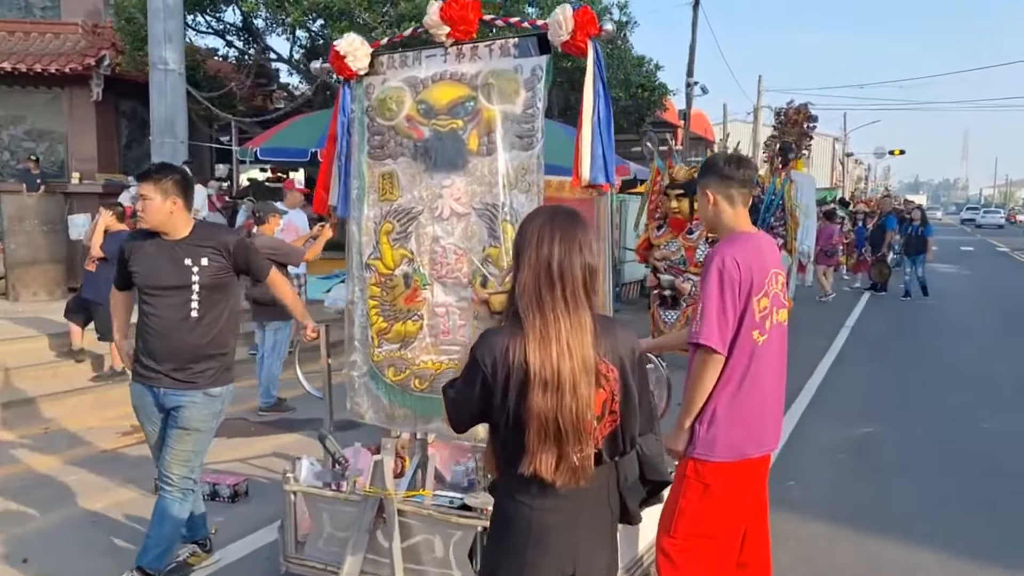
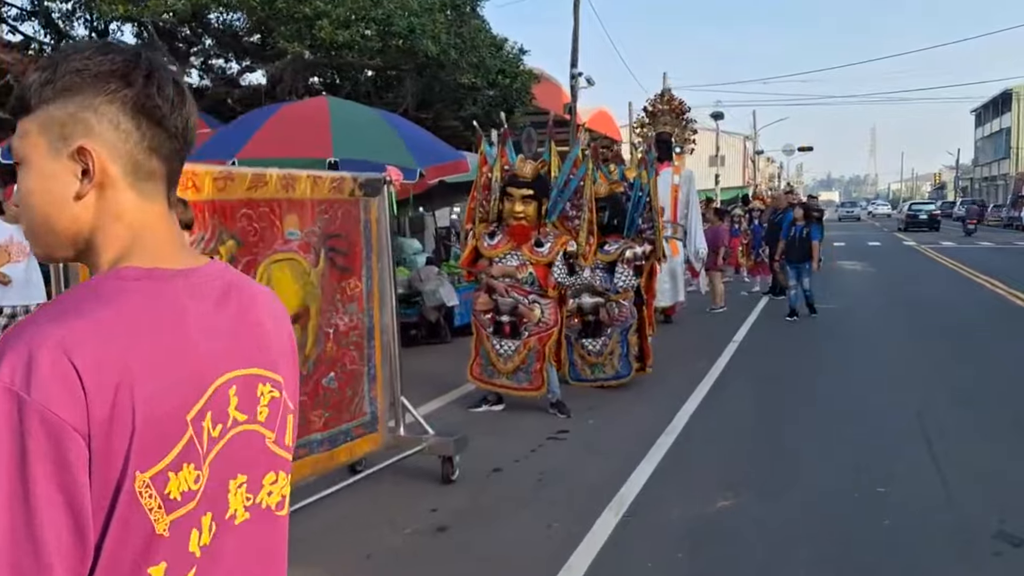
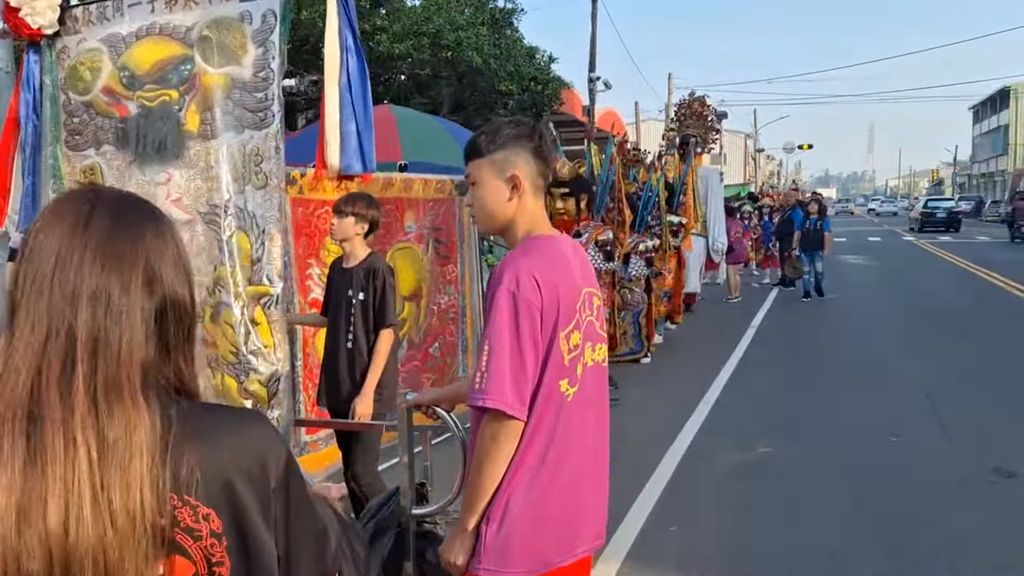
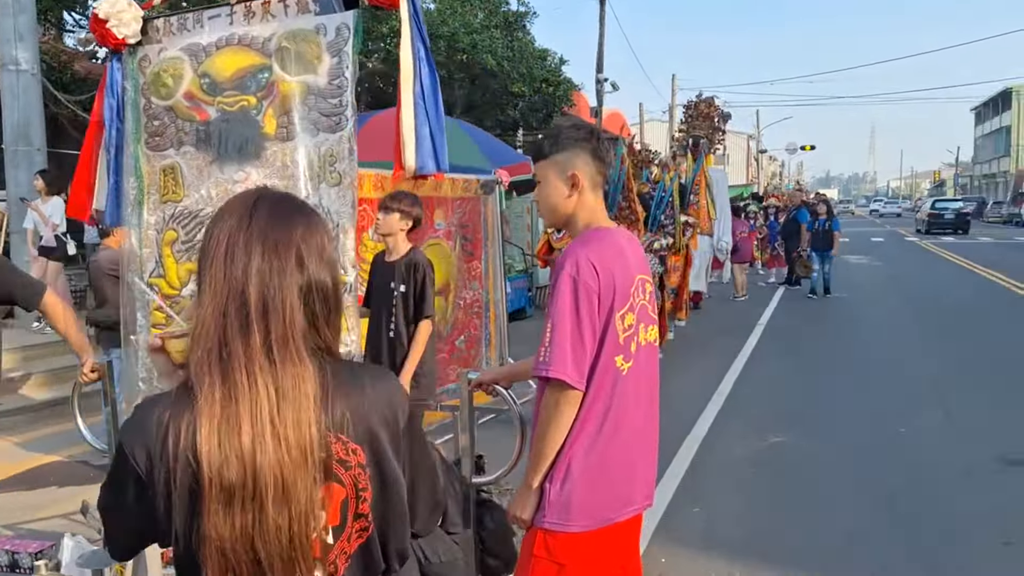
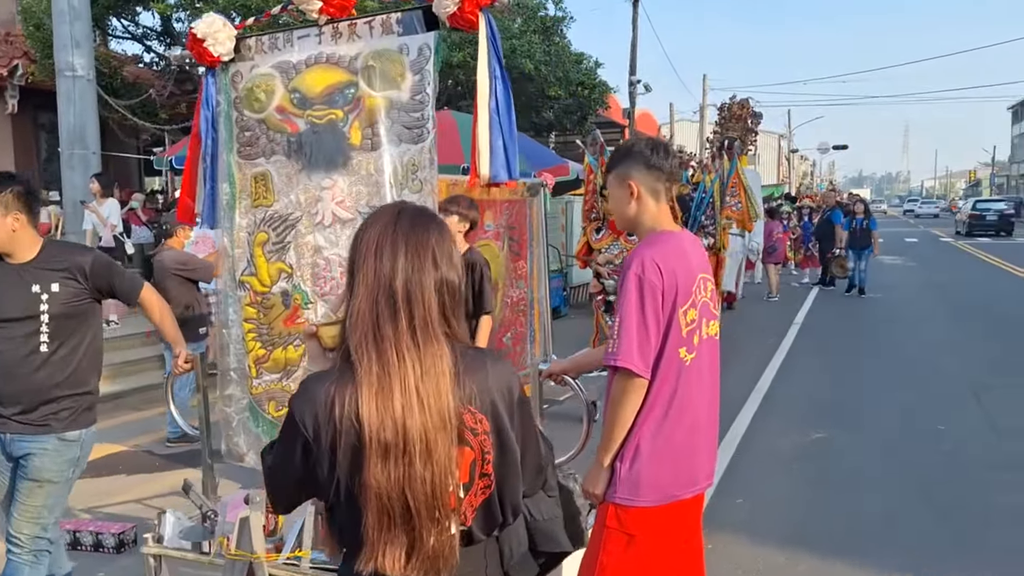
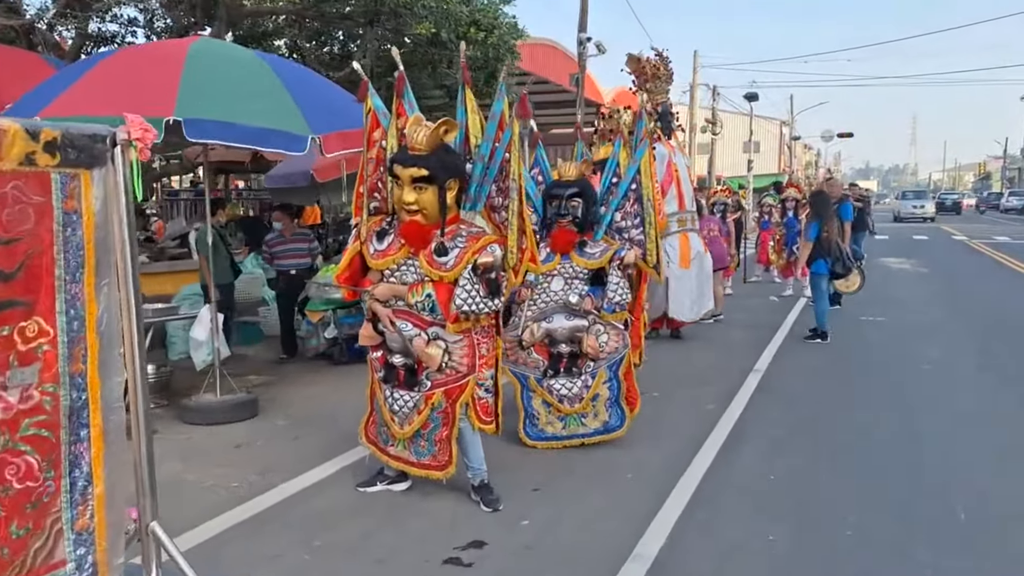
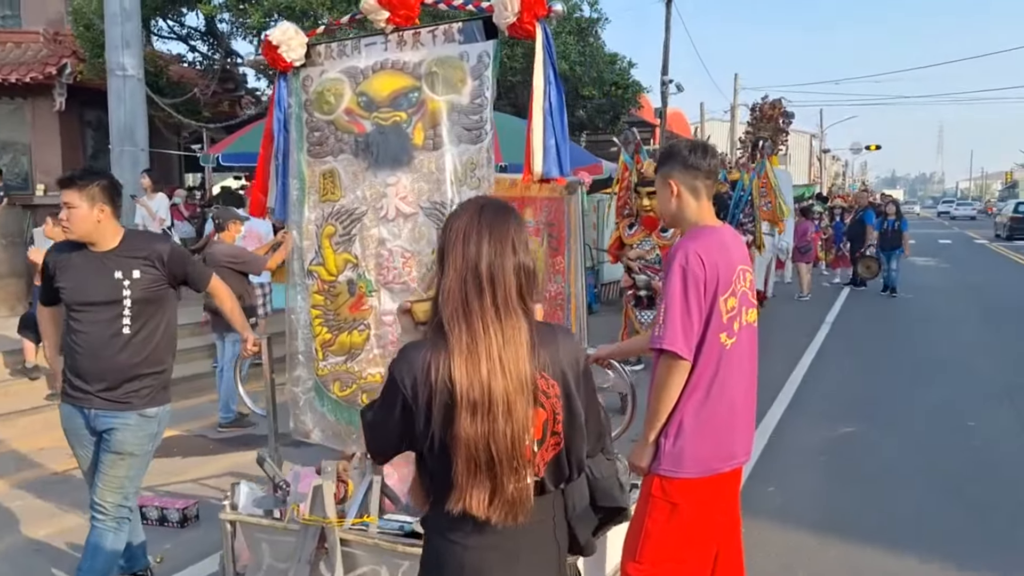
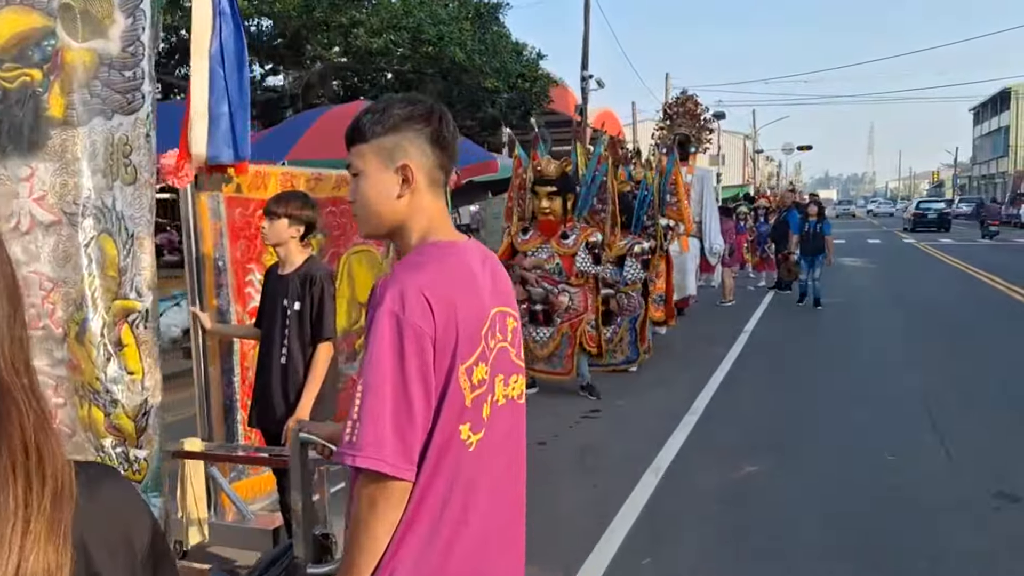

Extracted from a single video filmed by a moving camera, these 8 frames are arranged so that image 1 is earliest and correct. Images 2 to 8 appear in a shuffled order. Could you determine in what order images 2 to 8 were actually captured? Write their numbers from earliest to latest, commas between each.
7, 5, 4, 3, 8, 2, 6
